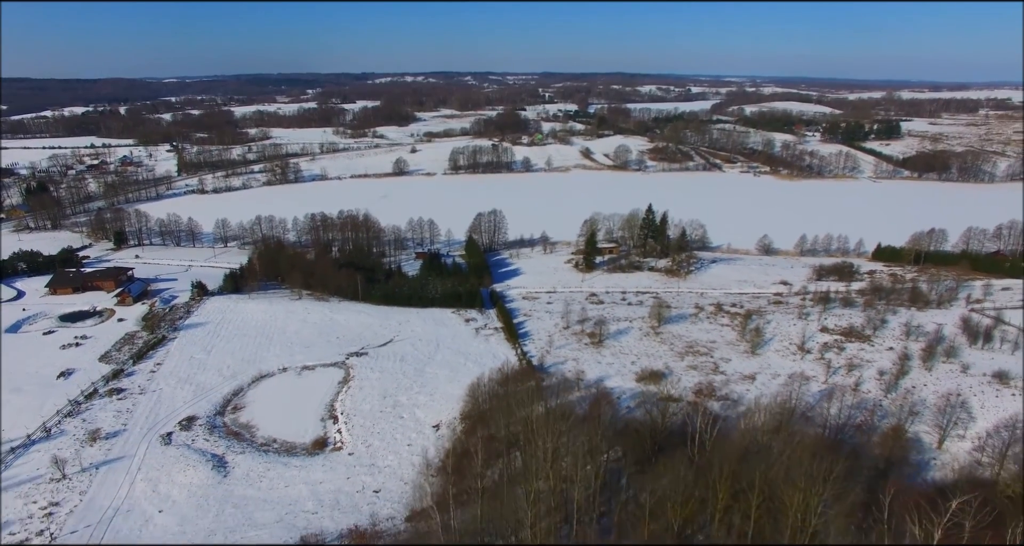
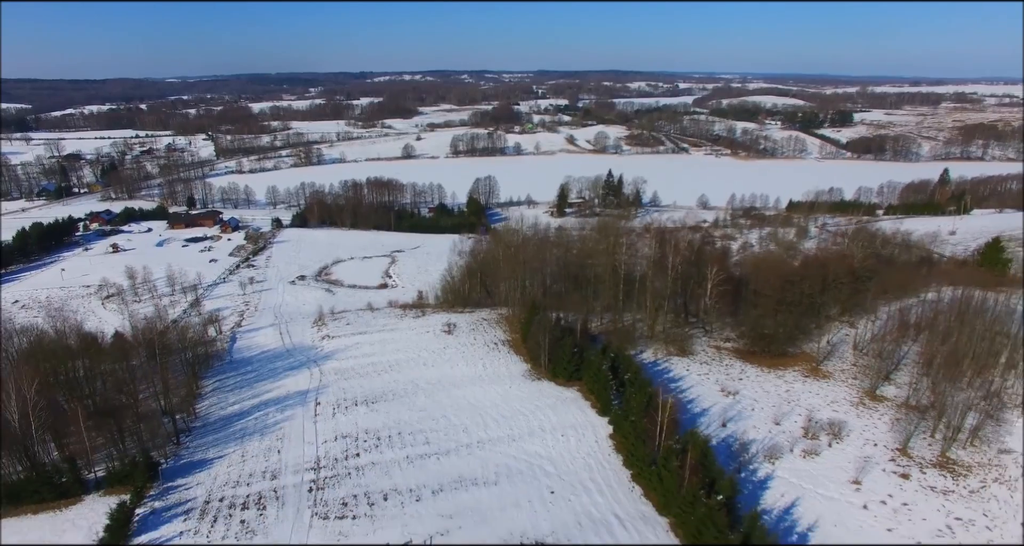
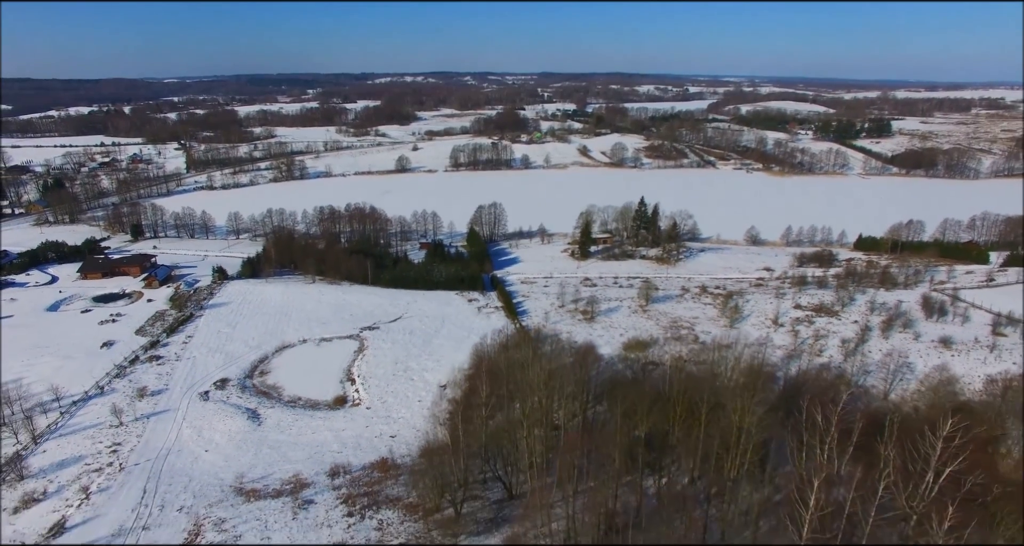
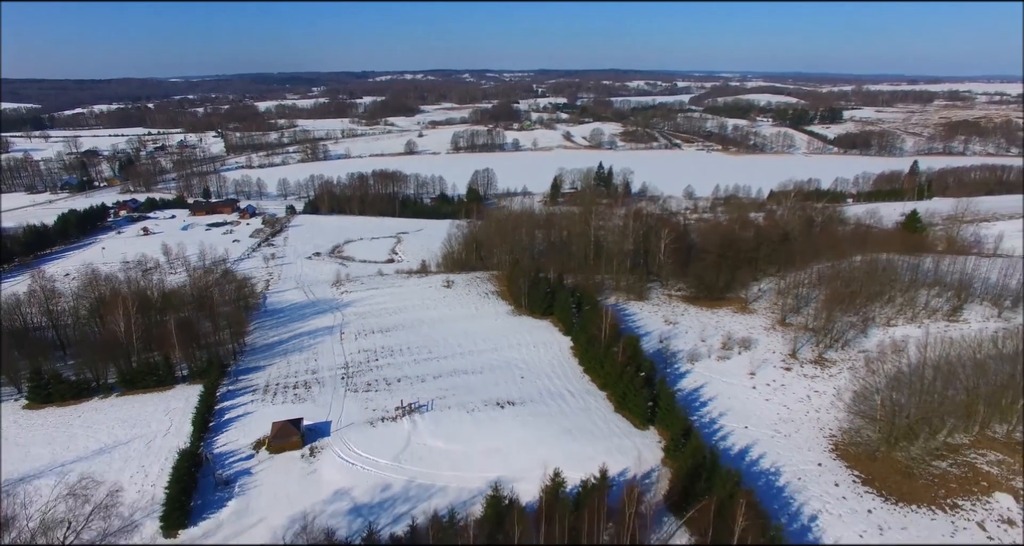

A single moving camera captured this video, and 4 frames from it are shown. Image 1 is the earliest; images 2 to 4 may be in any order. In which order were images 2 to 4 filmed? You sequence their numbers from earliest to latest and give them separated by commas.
3, 2, 4
